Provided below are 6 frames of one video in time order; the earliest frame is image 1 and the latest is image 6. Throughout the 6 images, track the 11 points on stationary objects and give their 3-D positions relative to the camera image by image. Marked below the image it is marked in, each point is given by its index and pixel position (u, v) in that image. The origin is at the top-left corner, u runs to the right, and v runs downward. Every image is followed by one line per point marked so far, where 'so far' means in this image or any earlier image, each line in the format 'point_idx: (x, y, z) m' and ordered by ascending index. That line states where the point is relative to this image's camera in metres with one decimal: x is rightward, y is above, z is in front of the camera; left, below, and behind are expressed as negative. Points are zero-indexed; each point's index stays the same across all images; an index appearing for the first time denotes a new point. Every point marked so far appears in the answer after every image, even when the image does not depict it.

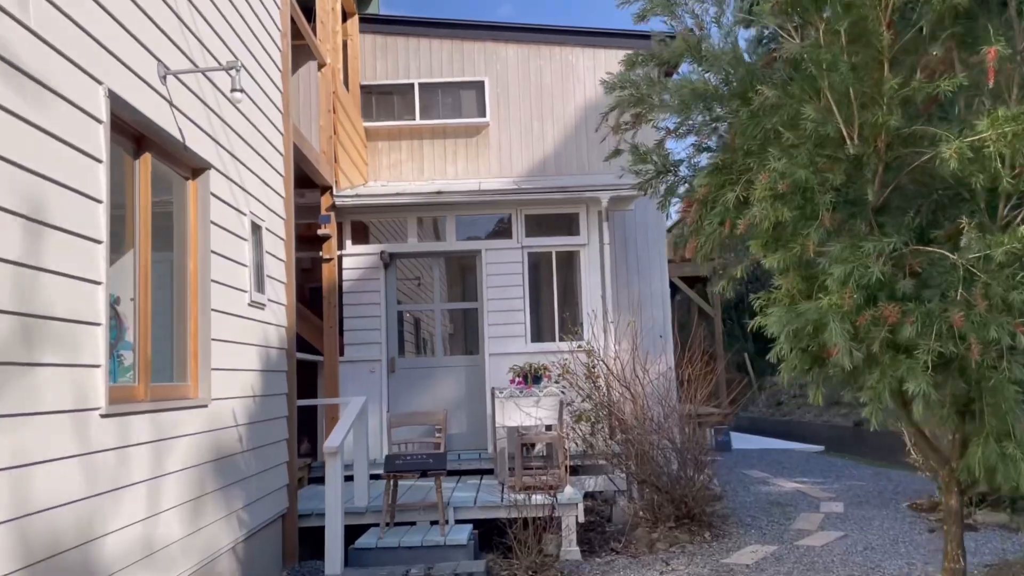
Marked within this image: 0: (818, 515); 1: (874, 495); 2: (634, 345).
0: (+2.8, -2.1, +7.8) m
1: (+3.8, -2.2, +9.0) m
2: (+1.1, -0.5, +7.5) m
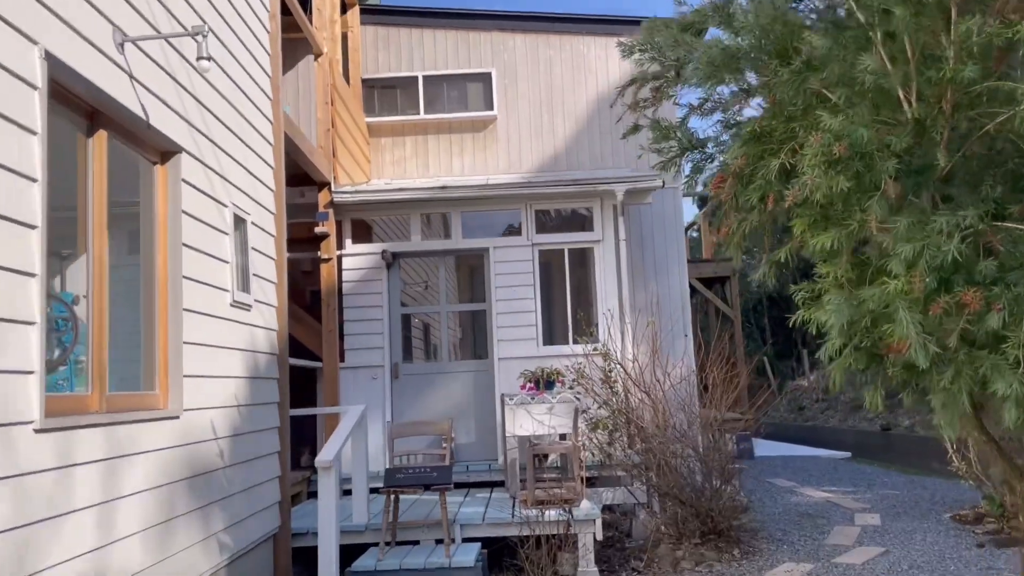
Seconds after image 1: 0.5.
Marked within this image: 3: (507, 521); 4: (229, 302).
0: (+2.9, -2.0, +7.3) m
1: (+3.9, -2.1, +8.4) m
2: (+1.2, -0.5, +7.0) m
3: (0.0, -1.5, +5.7) m
4: (-1.5, -0.1, +4.6) m
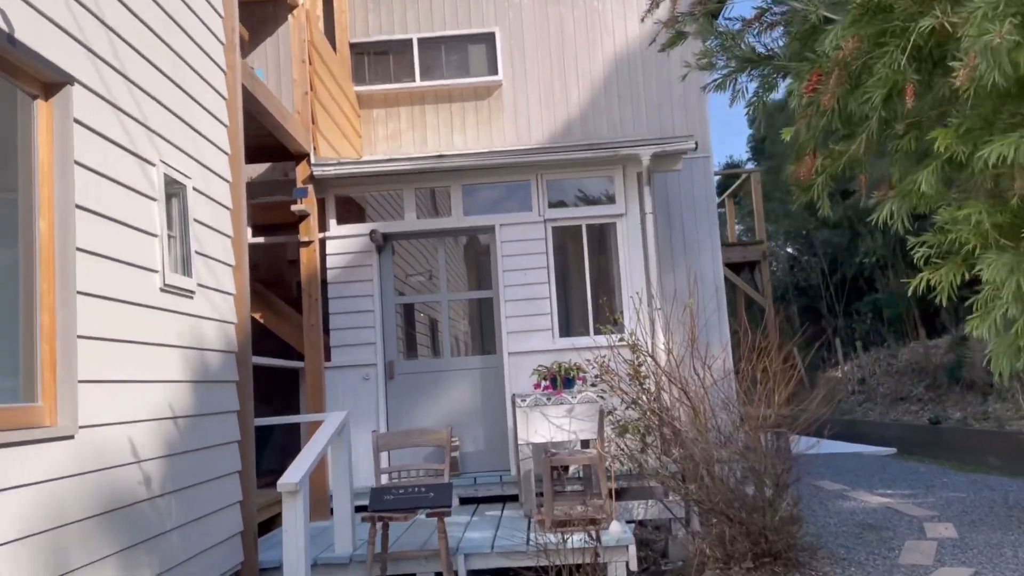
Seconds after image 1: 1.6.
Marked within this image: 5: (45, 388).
0: (+3.0, -1.8, +6.2) m
1: (+4.0, -1.9, +7.3) m
2: (+1.2, -0.3, +6.0) m
3: (0.0, -1.4, +4.7) m
4: (-1.5, 0.0, +3.7) m
5: (-1.5, -0.3, +2.9) m
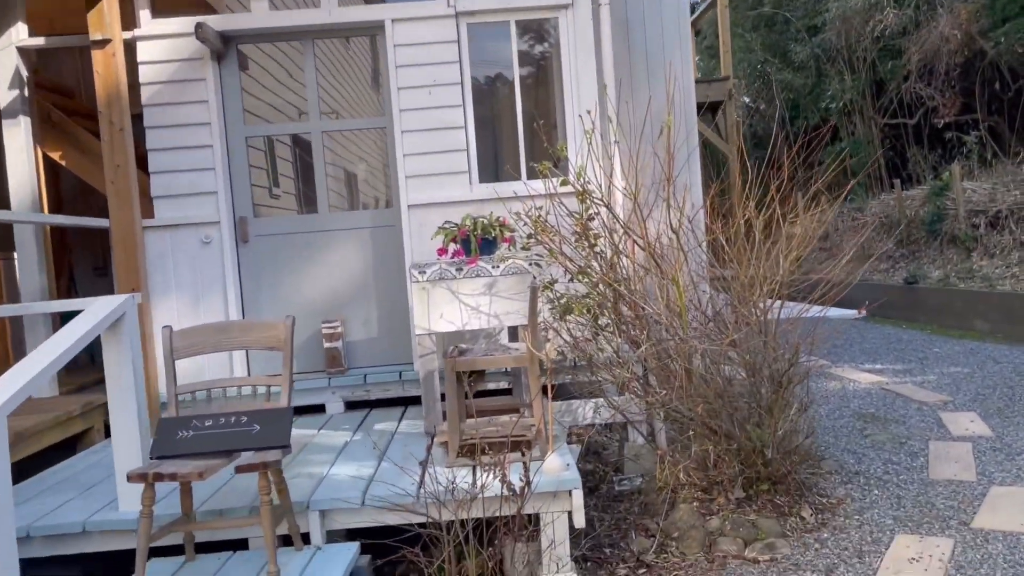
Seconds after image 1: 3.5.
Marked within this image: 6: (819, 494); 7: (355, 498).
0: (+2.5, -0.9, +4.8) m
1: (+3.5, -0.8, +6.0) m
2: (+0.7, +0.5, +4.2) m
3: (-0.4, -0.8, +3.0) m
4: (-1.9, +0.5, +1.7) m
5: (-1.9, 0.0, +1.0) m
6: (+1.4, -1.0, +4.0) m
7: (-0.6, -0.7, +3.1) m
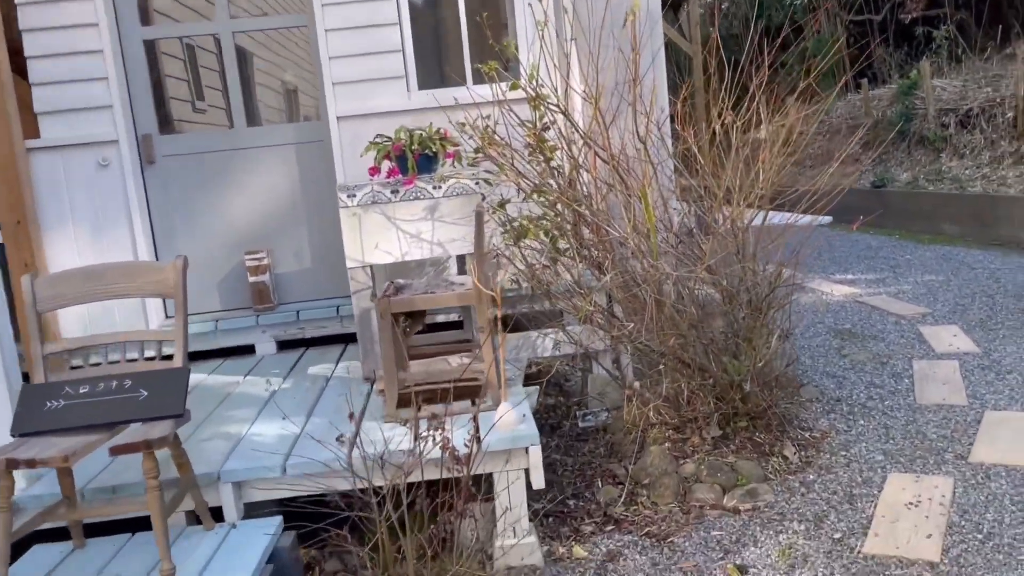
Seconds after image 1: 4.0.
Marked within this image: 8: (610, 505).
0: (+2.3, -0.4, +4.5) m
1: (+3.2, -0.1, +5.7) m
2: (+0.5, +0.9, +3.7) m
3: (-0.5, -0.5, +2.6) m
4: (-2.0, +0.5, +1.1) m
5: (-1.9, 0.0, +0.4) m
6: (+1.2, -0.6, +3.7) m
7: (-0.7, -0.5, +2.6) m
8: (+0.4, -0.8, +3.2) m
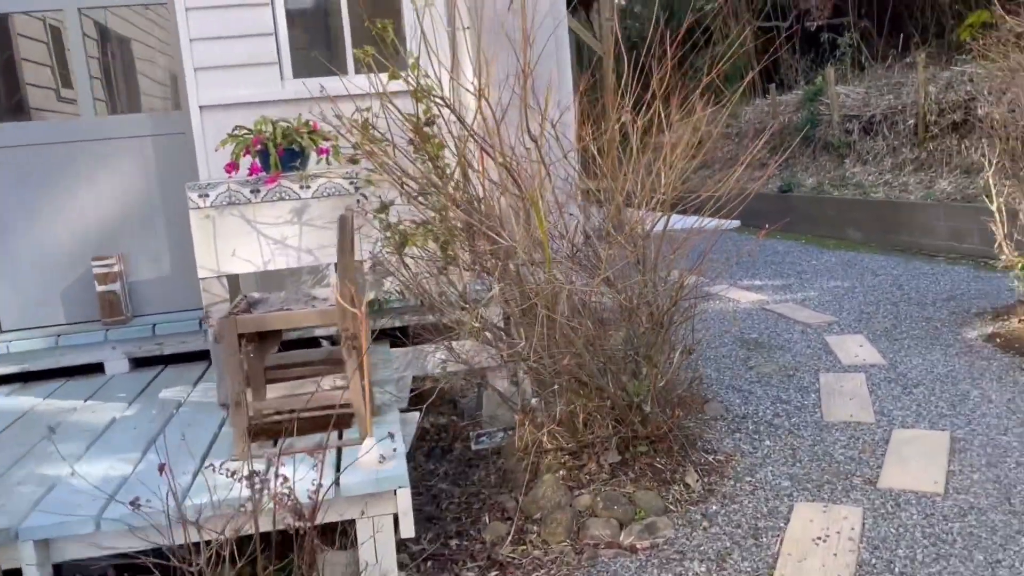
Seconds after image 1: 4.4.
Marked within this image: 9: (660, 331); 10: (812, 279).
0: (+1.7, -0.5, +4.3) m
1: (+2.5, -0.2, +5.6) m
2: (0.0, +0.9, +3.4) m
3: (-0.9, -0.6, +2.2) m
4: (-2.2, +0.4, +0.5) m
5: (-2.1, -0.1, -0.1) m
6: (+0.8, -0.6, +3.5) m
7: (-1.1, -0.6, +2.2) m
8: (-0.1, -0.9, +2.9) m
9: (+0.6, -0.2, +3.2) m
10: (+2.5, +0.1, +7.3) m
